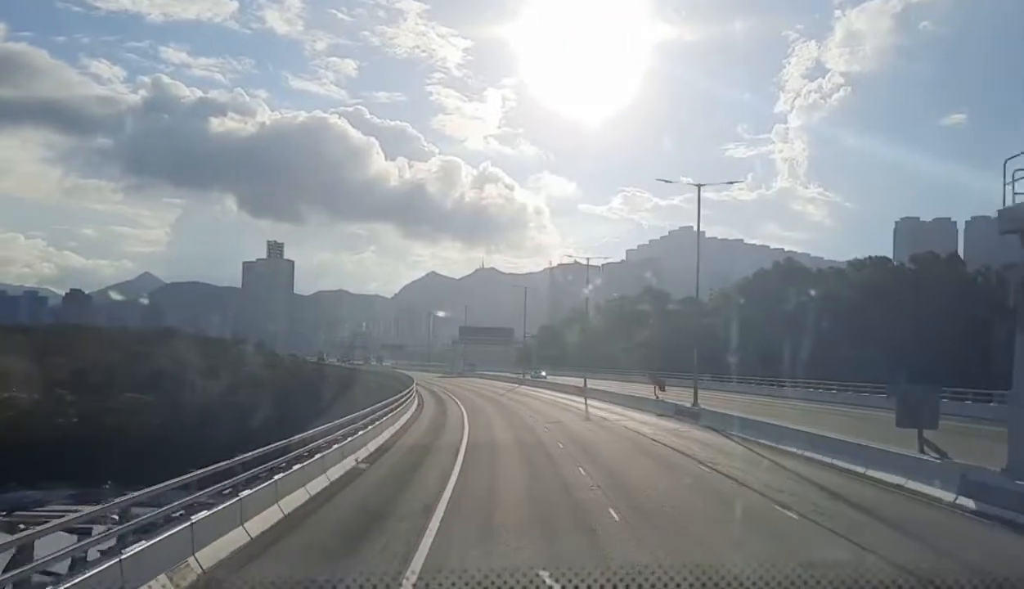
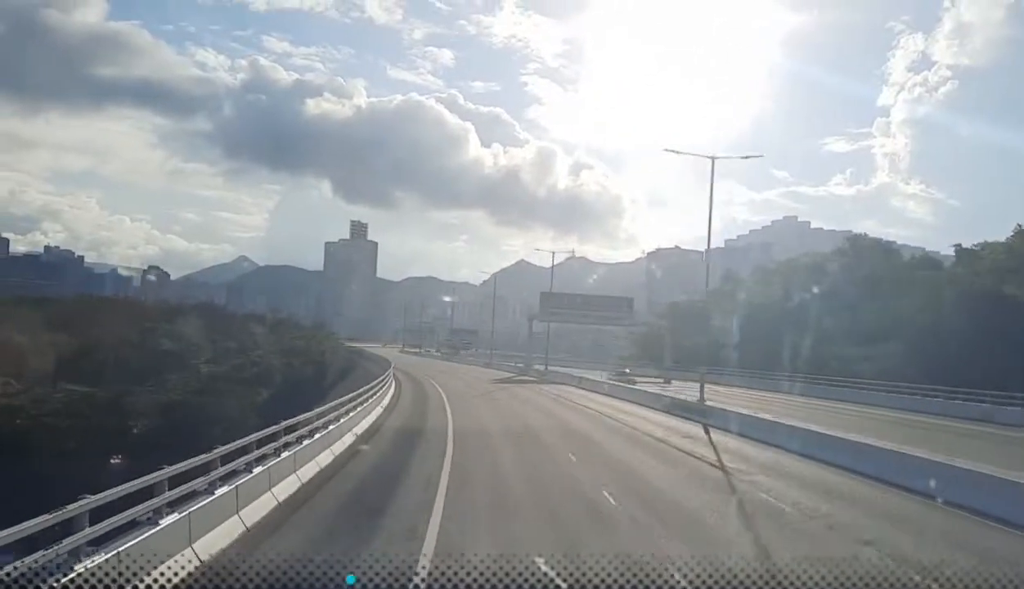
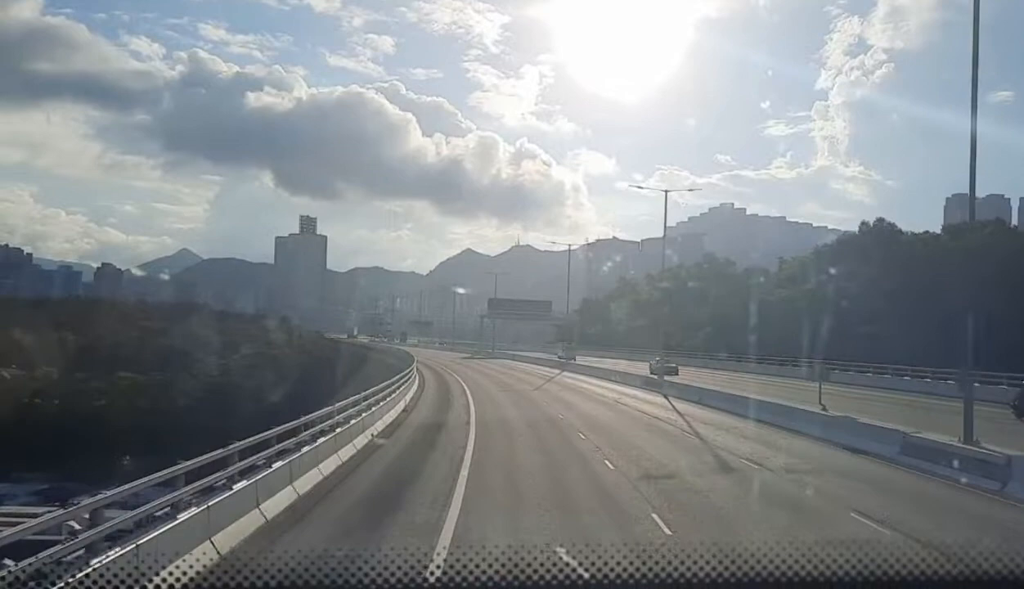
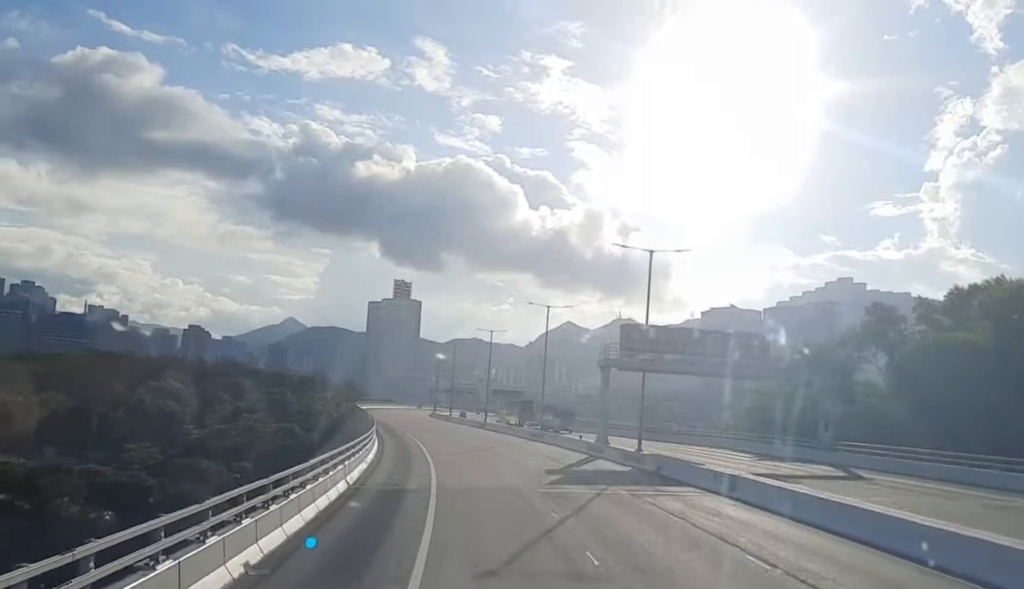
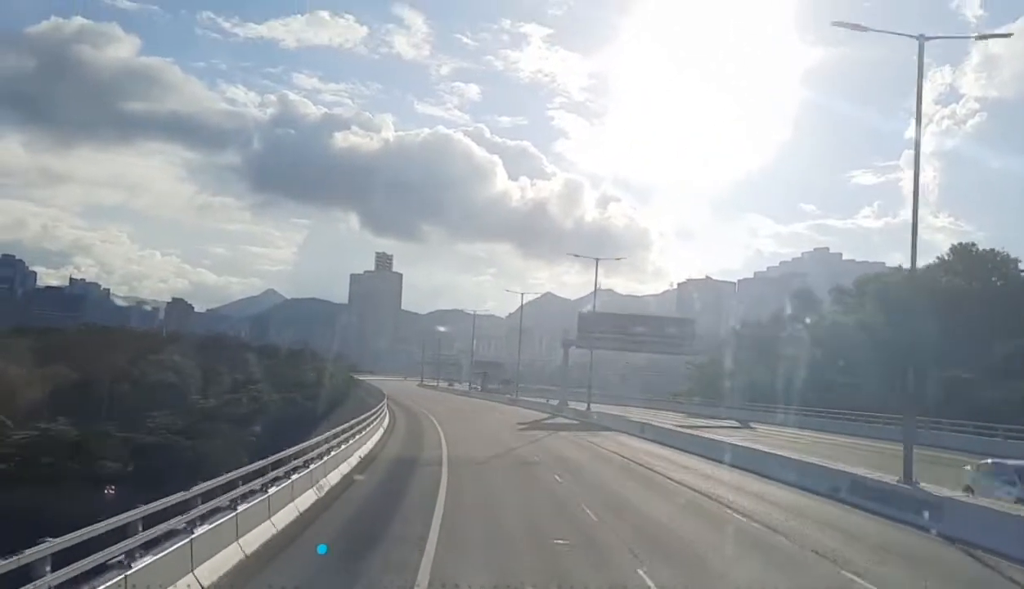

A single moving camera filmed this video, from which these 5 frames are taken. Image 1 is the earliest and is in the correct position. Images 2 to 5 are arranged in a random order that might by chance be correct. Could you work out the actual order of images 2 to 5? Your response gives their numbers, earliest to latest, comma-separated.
3, 2, 5, 4
